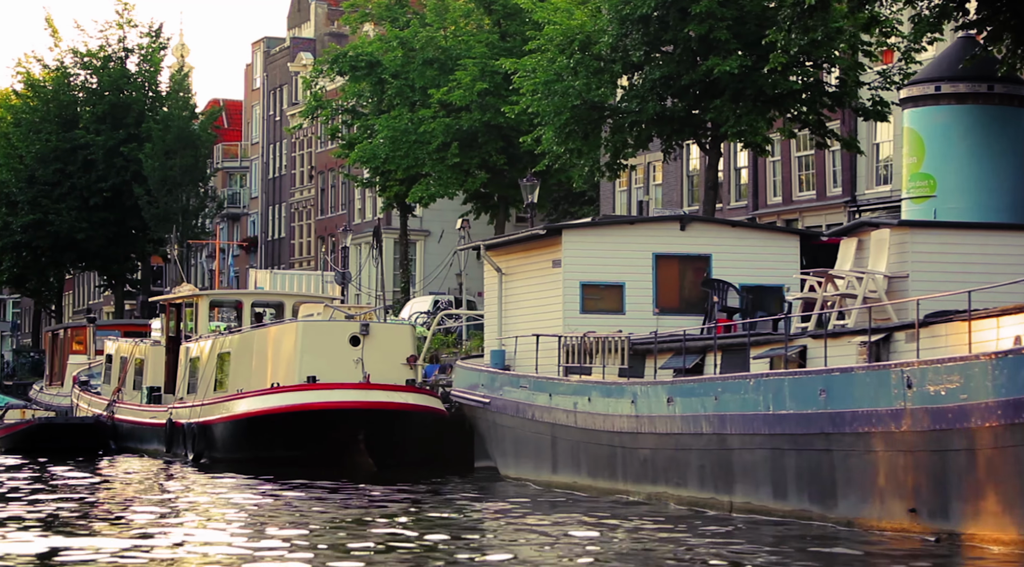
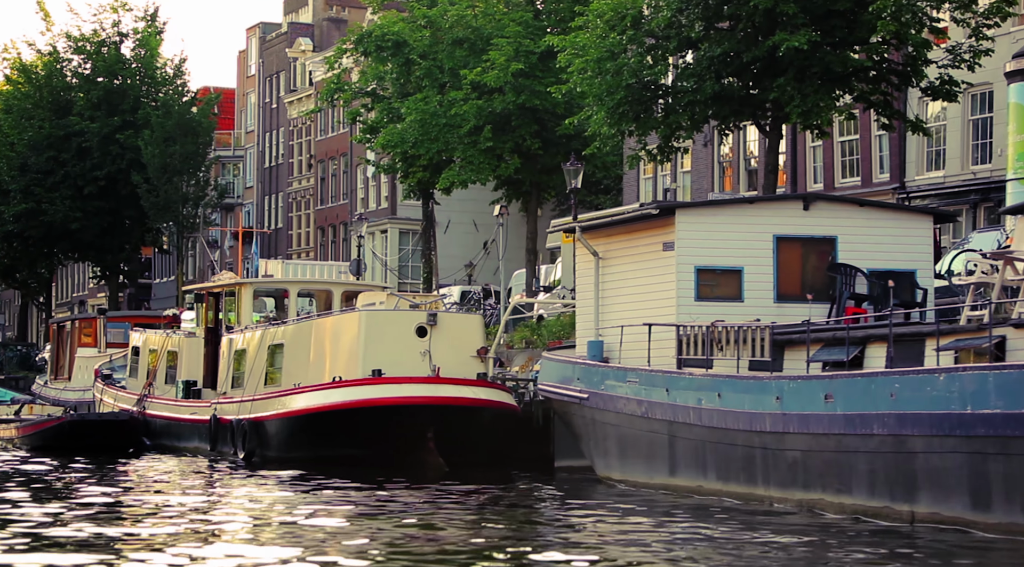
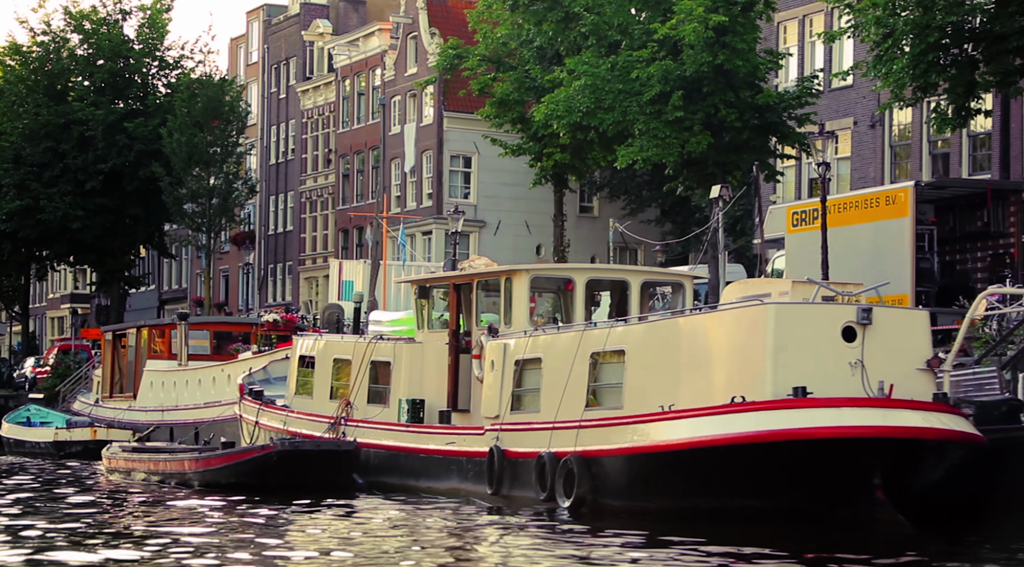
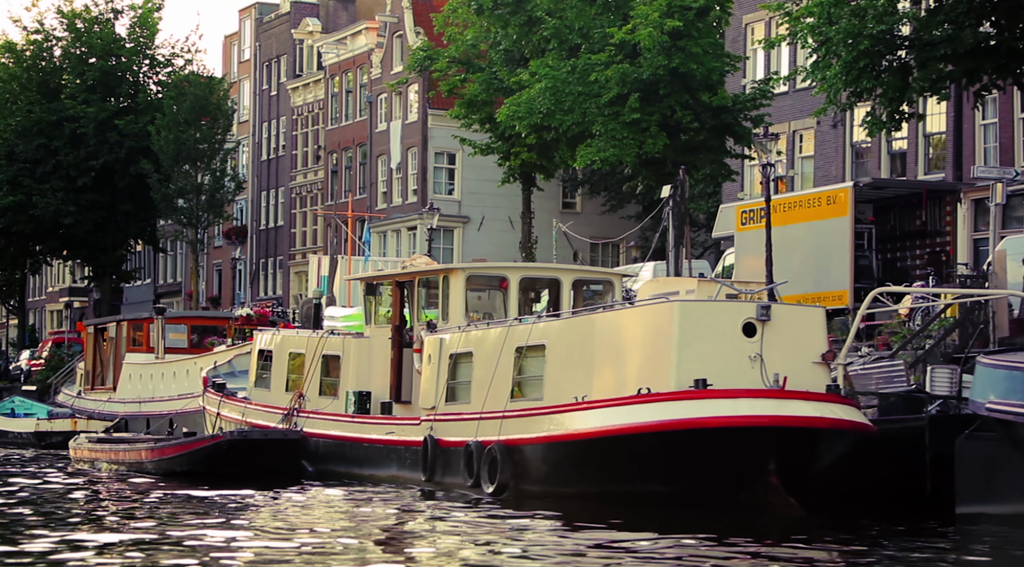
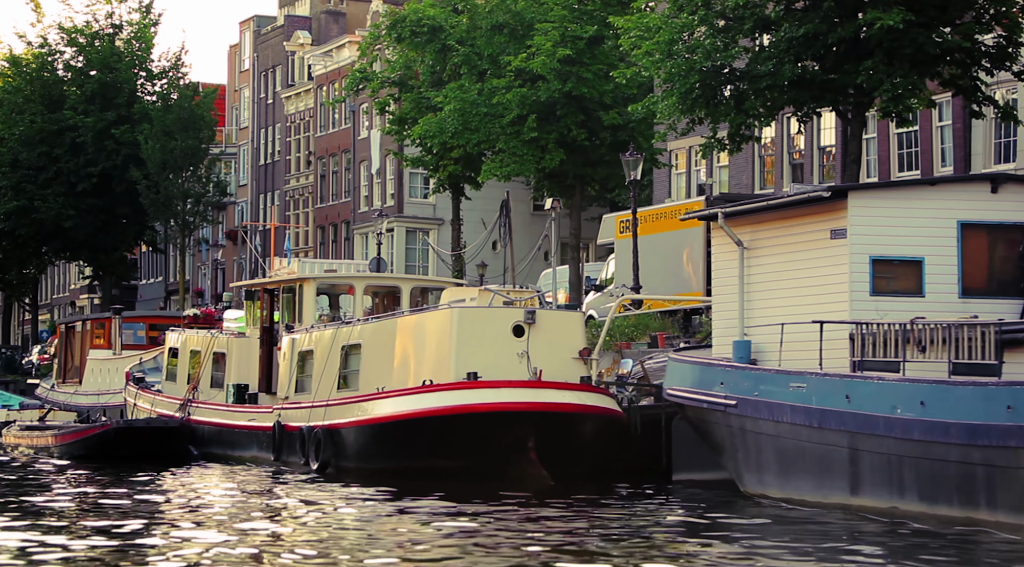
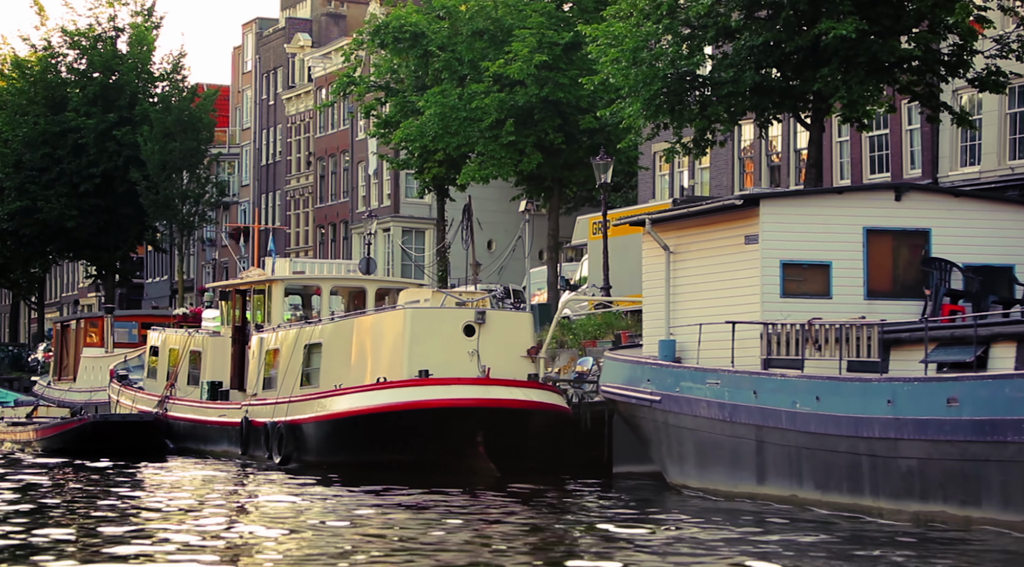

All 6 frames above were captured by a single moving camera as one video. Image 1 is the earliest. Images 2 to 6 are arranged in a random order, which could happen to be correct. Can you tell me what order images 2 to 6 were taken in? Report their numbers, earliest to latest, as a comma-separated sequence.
2, 6, 5, 4, 3
